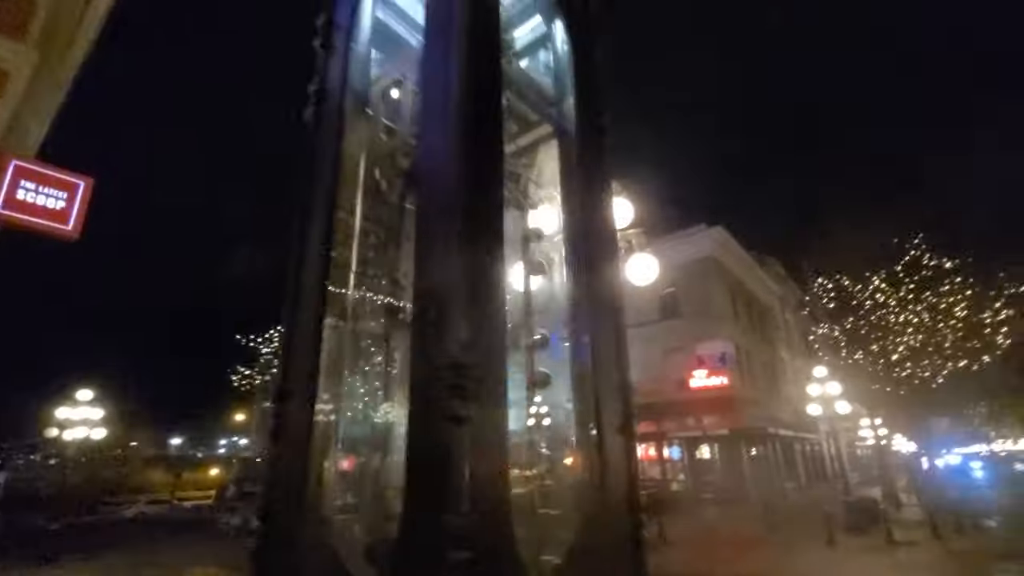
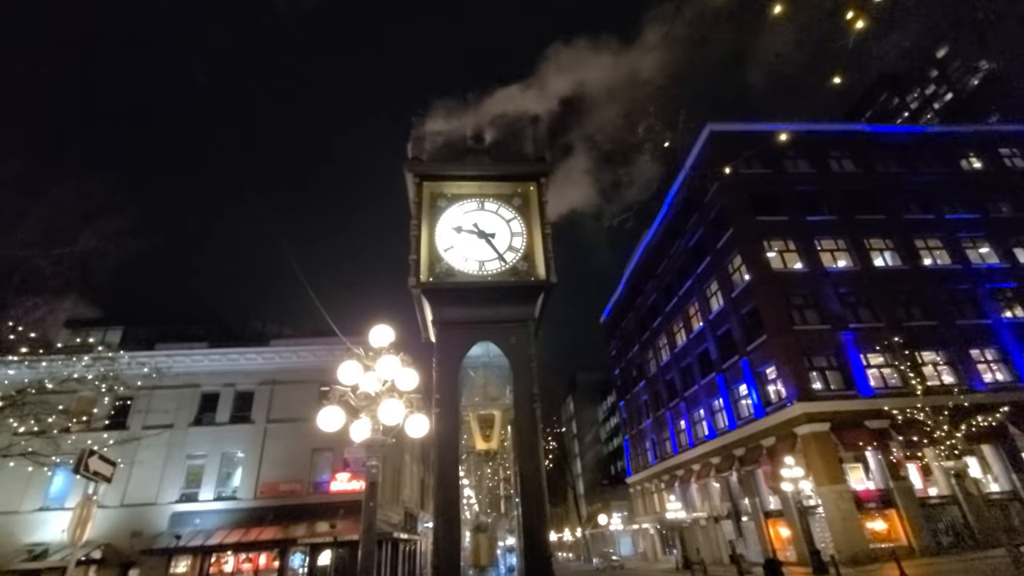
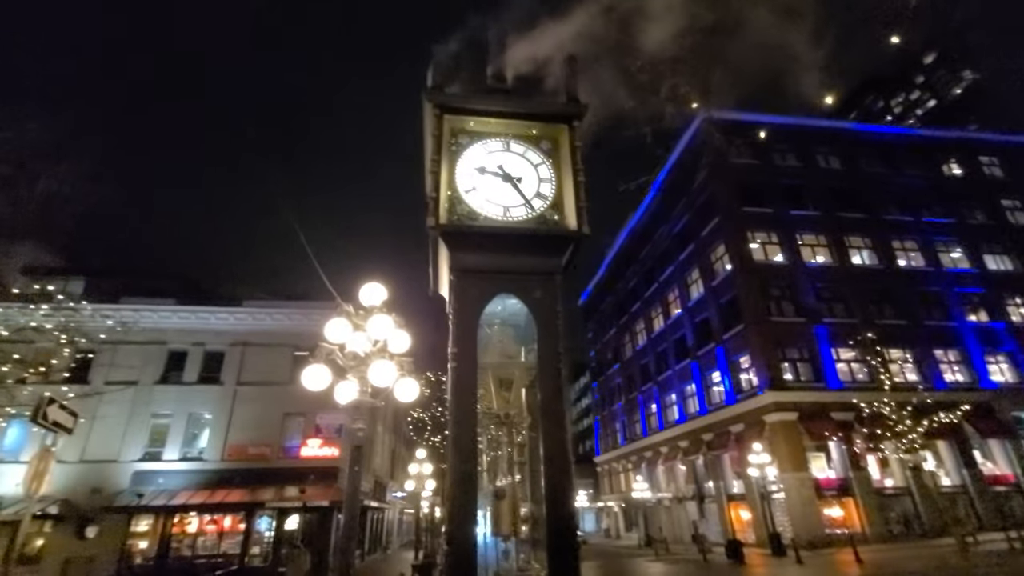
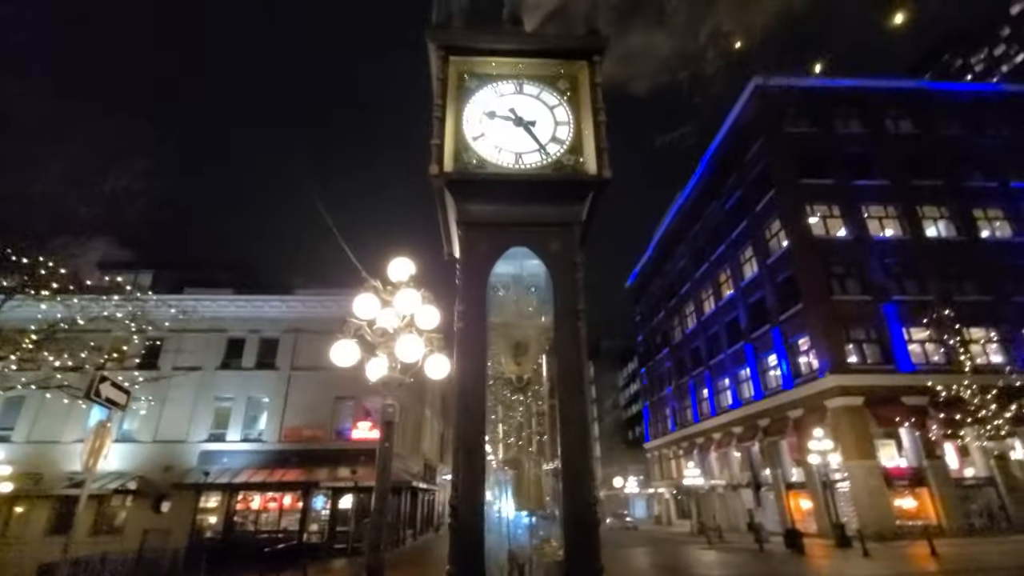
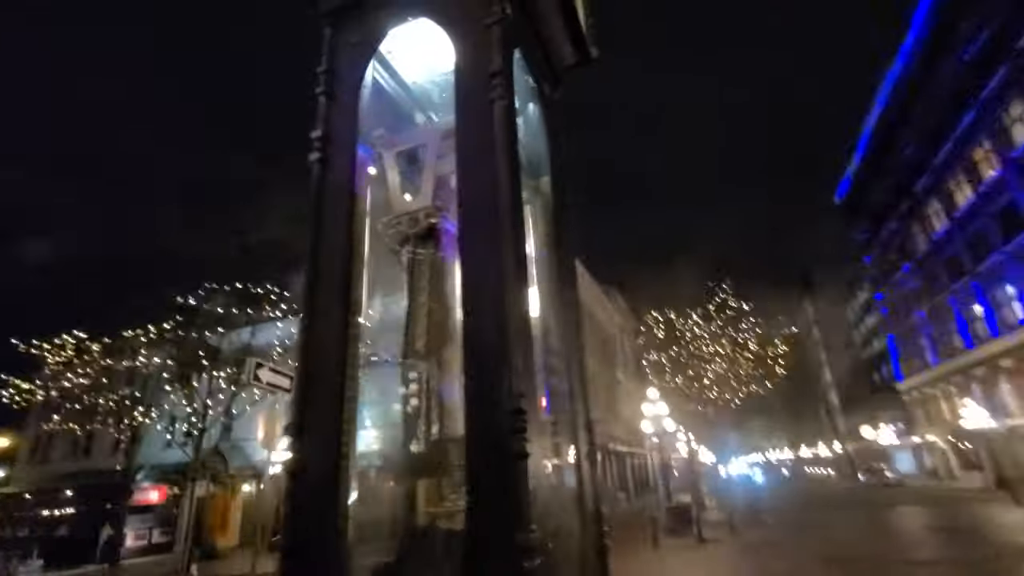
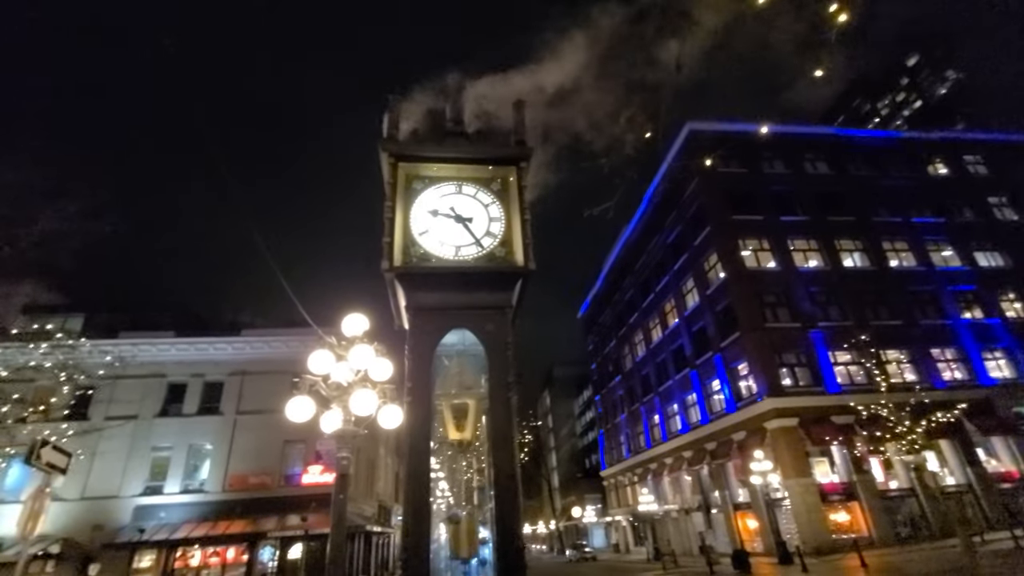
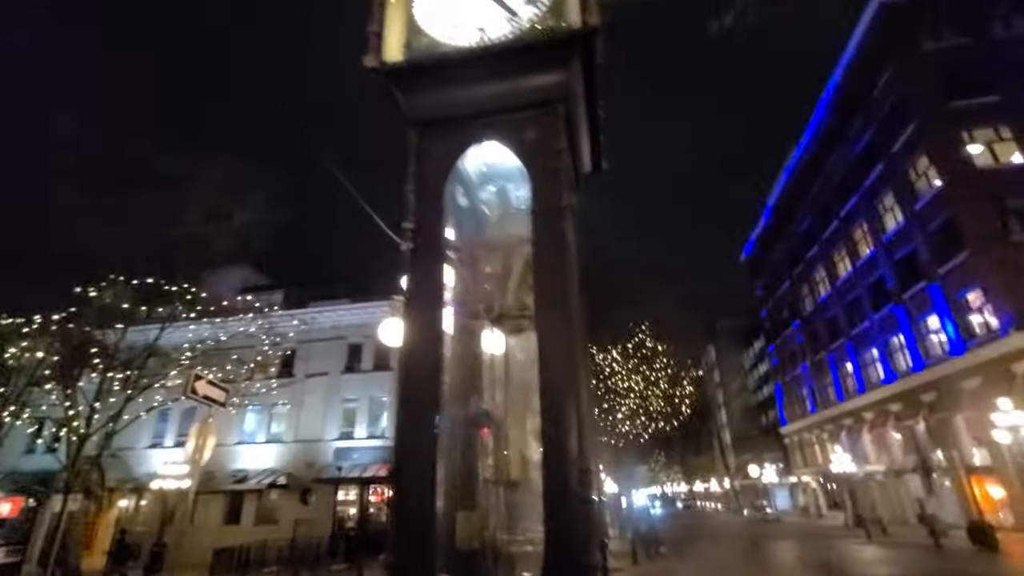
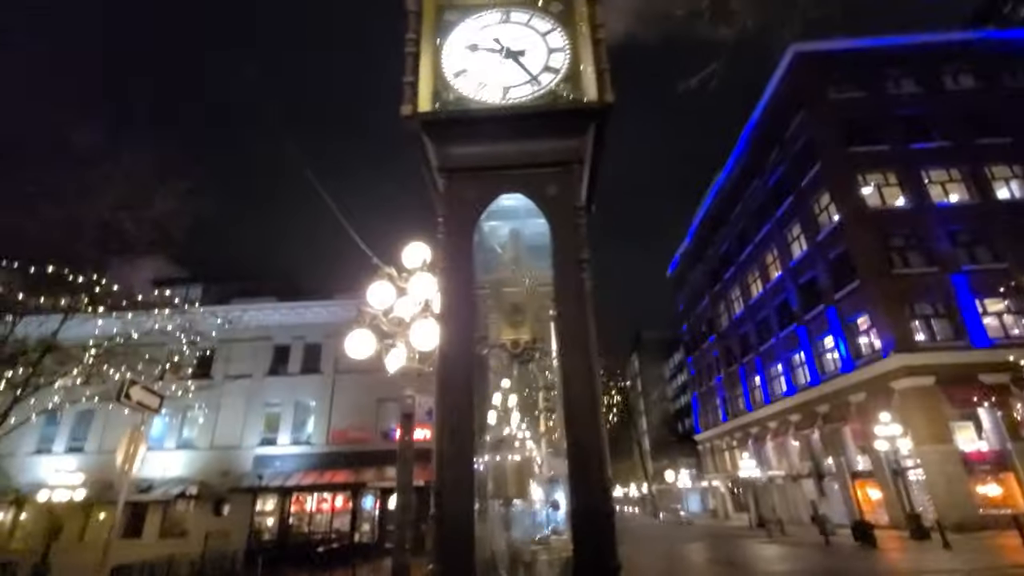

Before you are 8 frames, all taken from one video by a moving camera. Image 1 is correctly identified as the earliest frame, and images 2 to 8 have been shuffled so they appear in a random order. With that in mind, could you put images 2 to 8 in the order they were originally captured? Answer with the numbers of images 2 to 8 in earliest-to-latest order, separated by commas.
5, 7, 8, 4, 3, 6, 2
